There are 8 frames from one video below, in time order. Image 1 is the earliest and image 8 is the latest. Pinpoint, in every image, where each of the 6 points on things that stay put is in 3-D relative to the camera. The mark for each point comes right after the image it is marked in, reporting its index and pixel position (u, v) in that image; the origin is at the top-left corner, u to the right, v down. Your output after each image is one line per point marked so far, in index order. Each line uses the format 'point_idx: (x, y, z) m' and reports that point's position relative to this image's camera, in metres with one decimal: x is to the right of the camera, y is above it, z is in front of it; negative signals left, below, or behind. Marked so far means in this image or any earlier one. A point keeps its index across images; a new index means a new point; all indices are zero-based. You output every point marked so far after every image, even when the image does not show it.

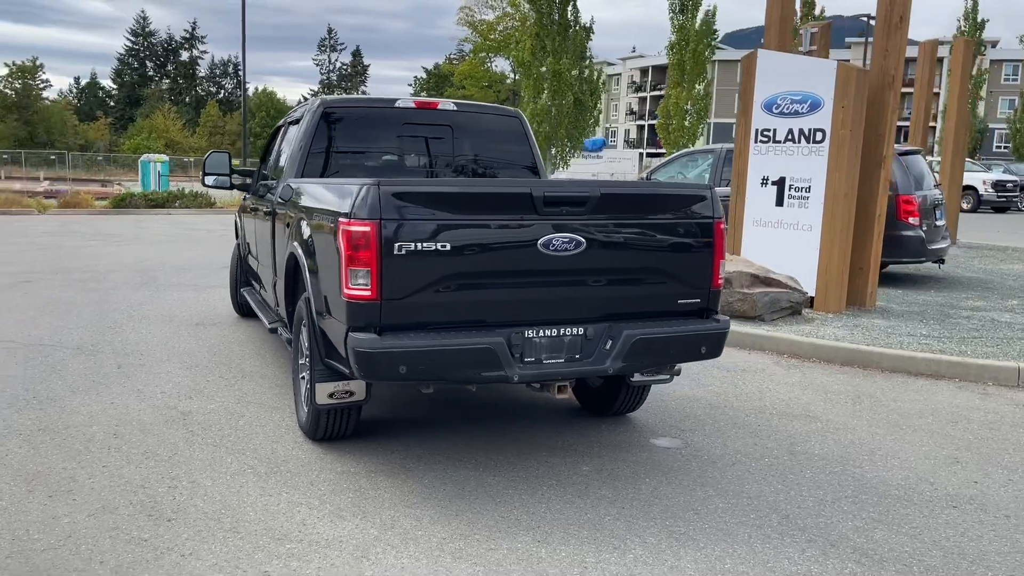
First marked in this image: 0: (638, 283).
0: (+0.7, 0.0, +4.6) m
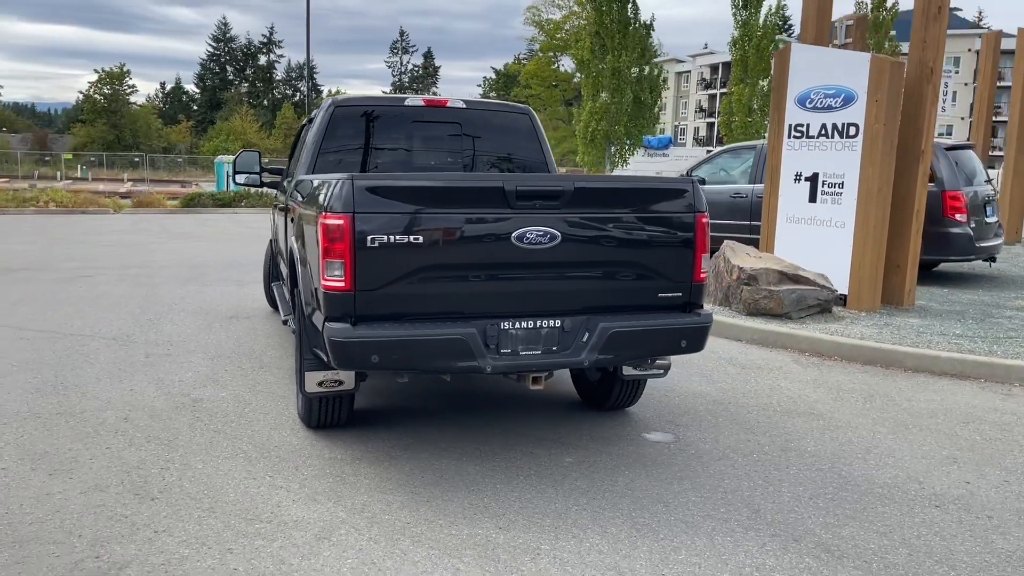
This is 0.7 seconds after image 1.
0: (+0.6, +0.1, +4.6) m
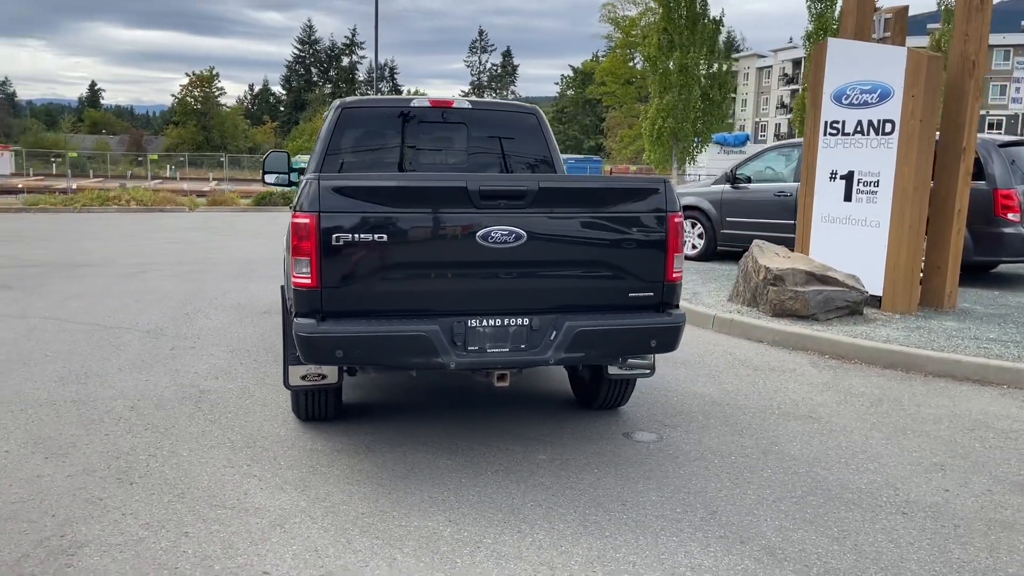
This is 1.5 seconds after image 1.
0: (+0.4, +0.1, +4.6) m
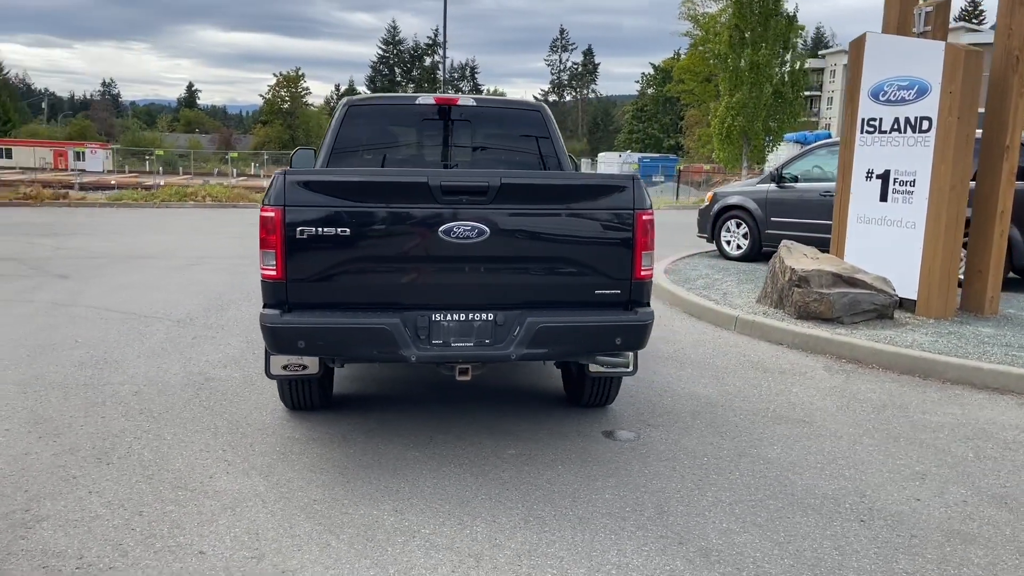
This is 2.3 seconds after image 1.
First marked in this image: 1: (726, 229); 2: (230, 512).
0: (+0.2, +0.1, +4.6) m
1: (+3.4, +0.9, +13.8) m
2: (-1.3, -1.0, +4.0) m
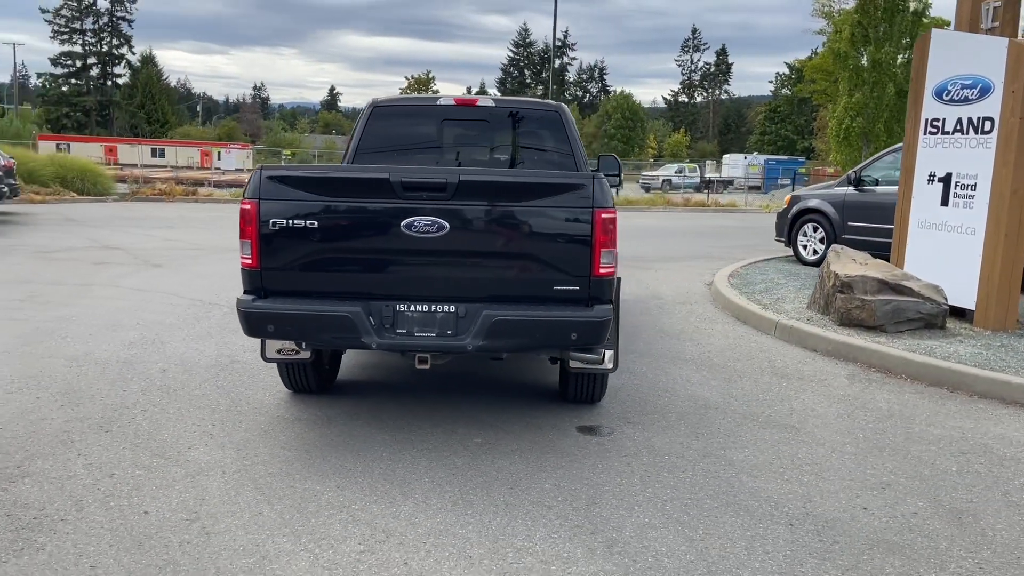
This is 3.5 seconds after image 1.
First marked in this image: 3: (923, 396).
0: (0.0, +0.1, +4.8) m
1: (+4.5, +0.8, +13.4) m
2: (-1.6, -1.0, +4.3) m
3: (+3.1, -0.8, +6.5) m
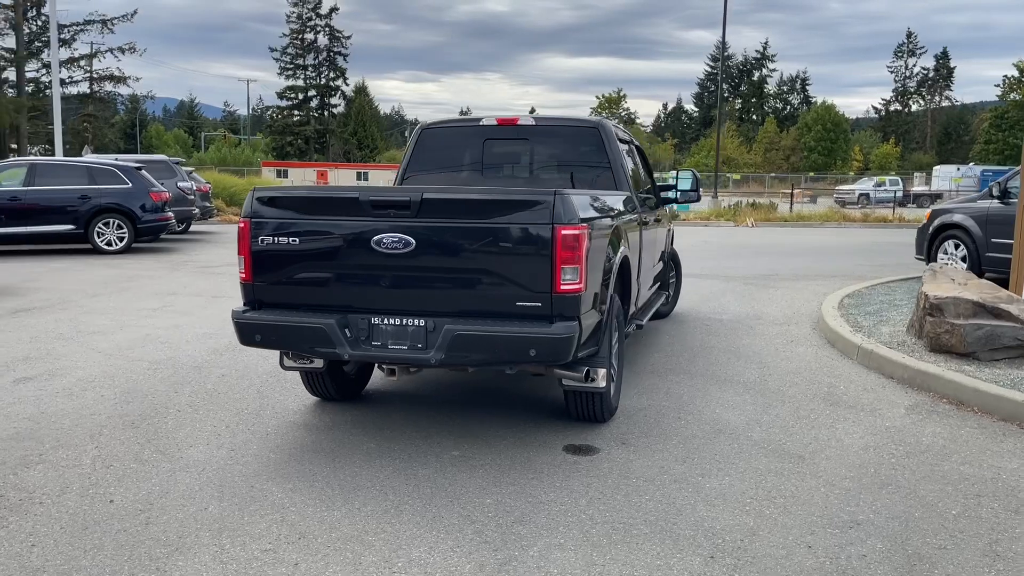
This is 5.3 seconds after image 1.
0: (-0.2, 0.0, +4.8) m
1: (+6.1, +0.5, +12.3) m
2: (-1.9, -1.0, +4.8) m
3: (+3.2, -1.0, +5.8) m
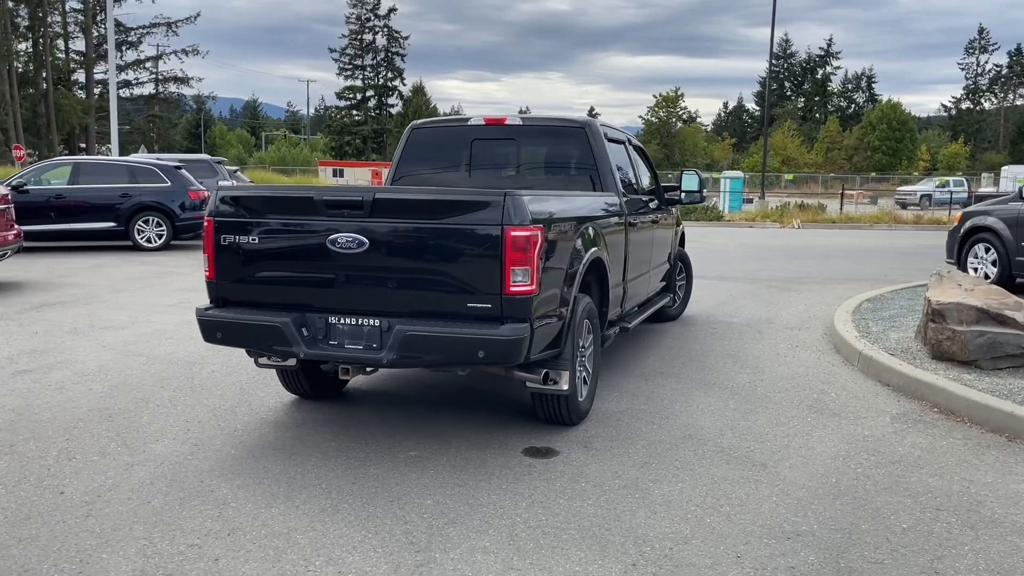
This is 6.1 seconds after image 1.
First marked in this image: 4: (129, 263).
0: (-0.5, 0.0, +4.8) m
1: (+6.3, +0.5, +11.9) m
2: (-2.2, -1.0, +4.9) m
3: (+3.0, -1.0, +5.6) m
4: (-7.1, +0.5, +16.0) m
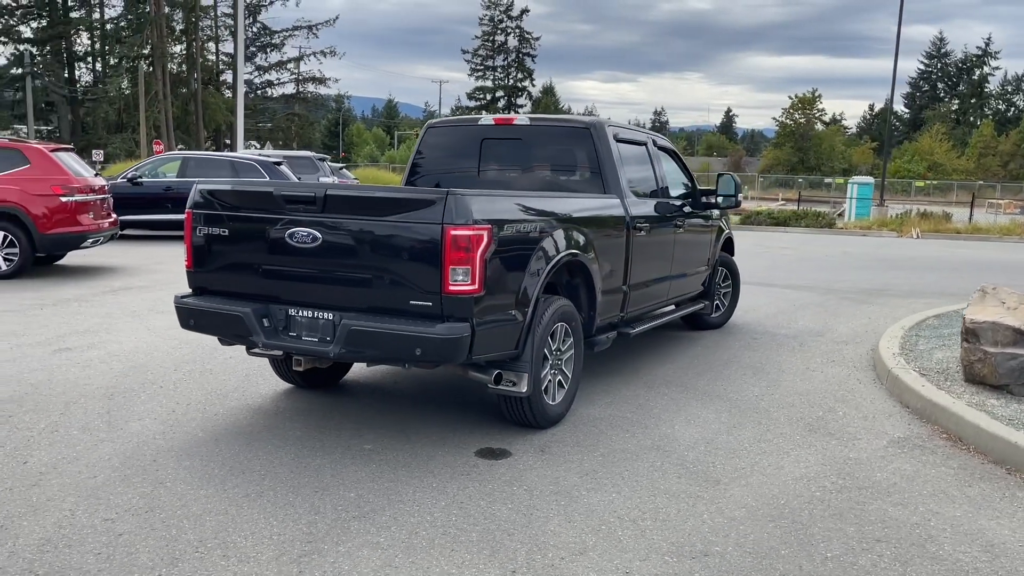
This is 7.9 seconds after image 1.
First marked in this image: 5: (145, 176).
0: (-0.8, 0.0, +4.9) m
1: (+6.9, +0.2, +10.9) m
2: (-2.5, -0.9, +5.2) m
3: (+2.7, -1.1, +5.2) m
4: (-5.7, +0.7, +16.9) m
5: (-8.0, +2.4, +18.9) m
